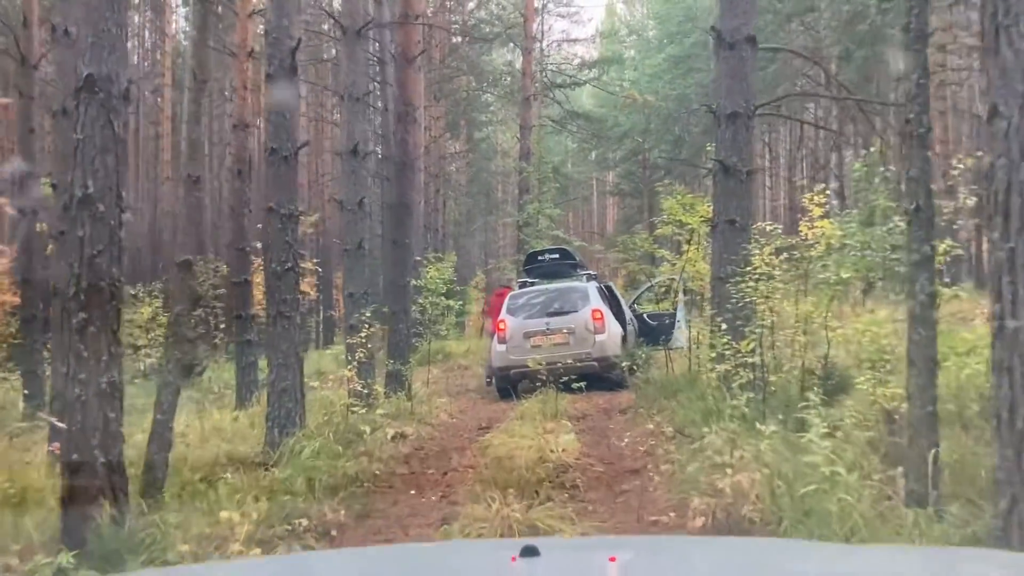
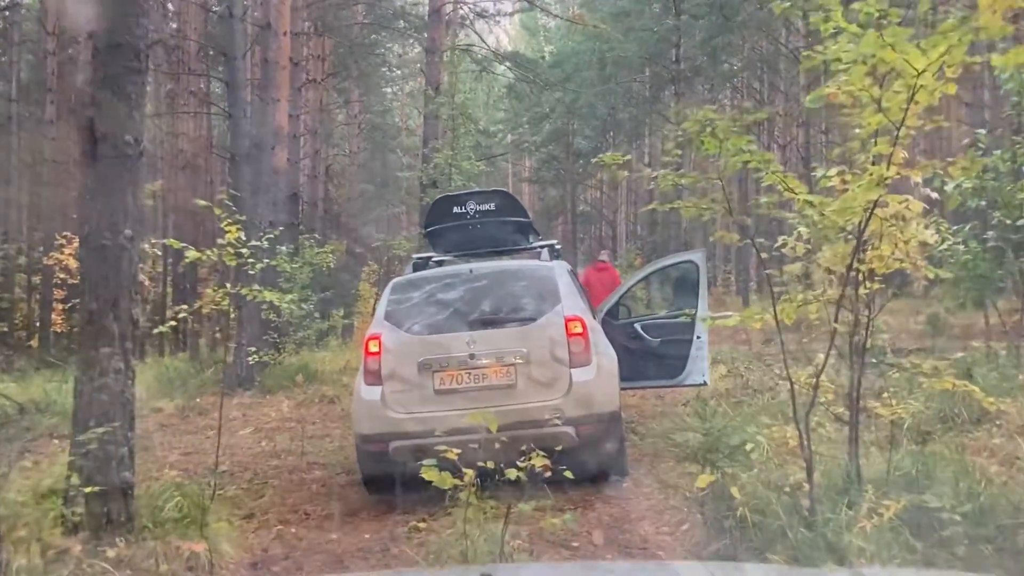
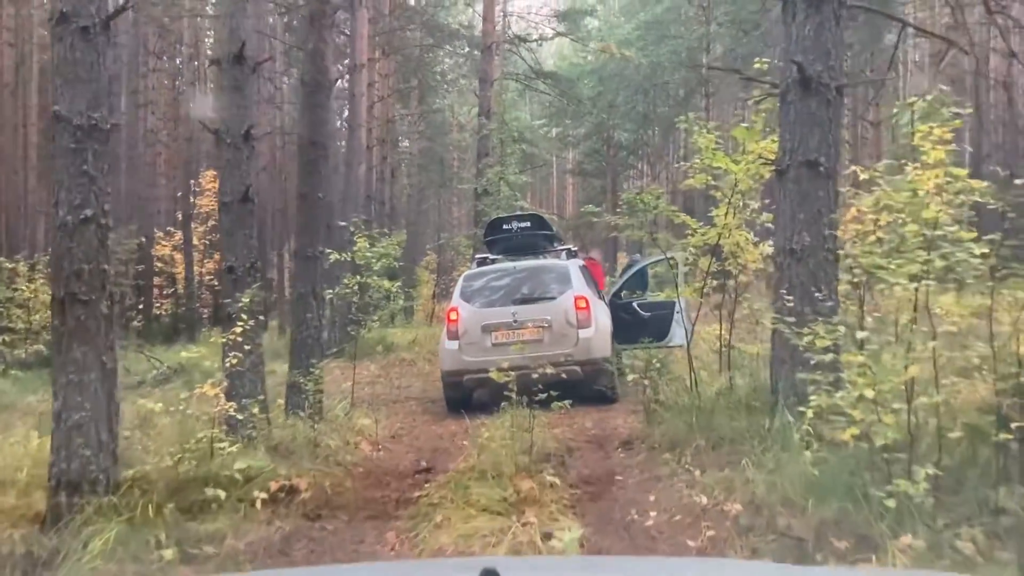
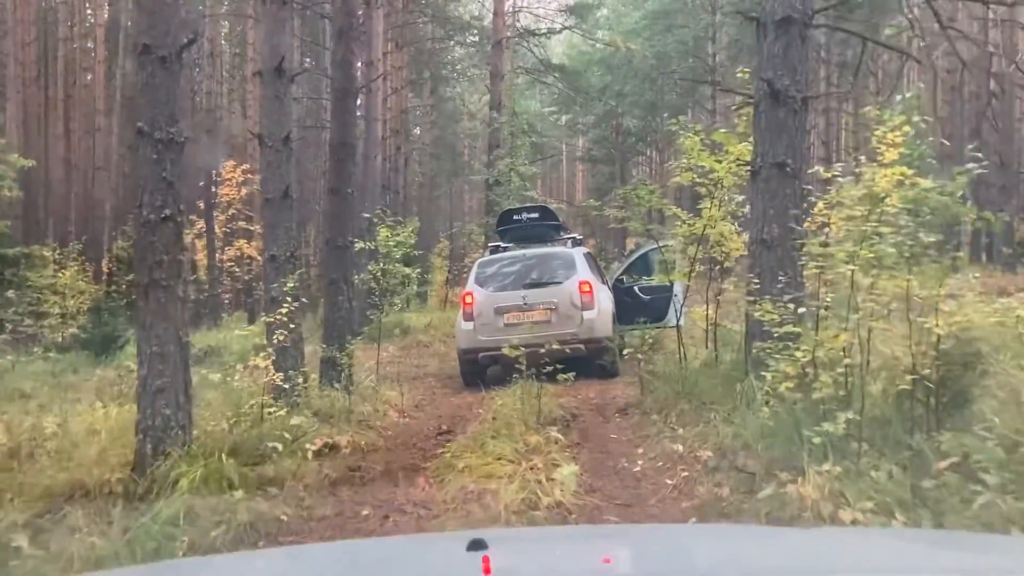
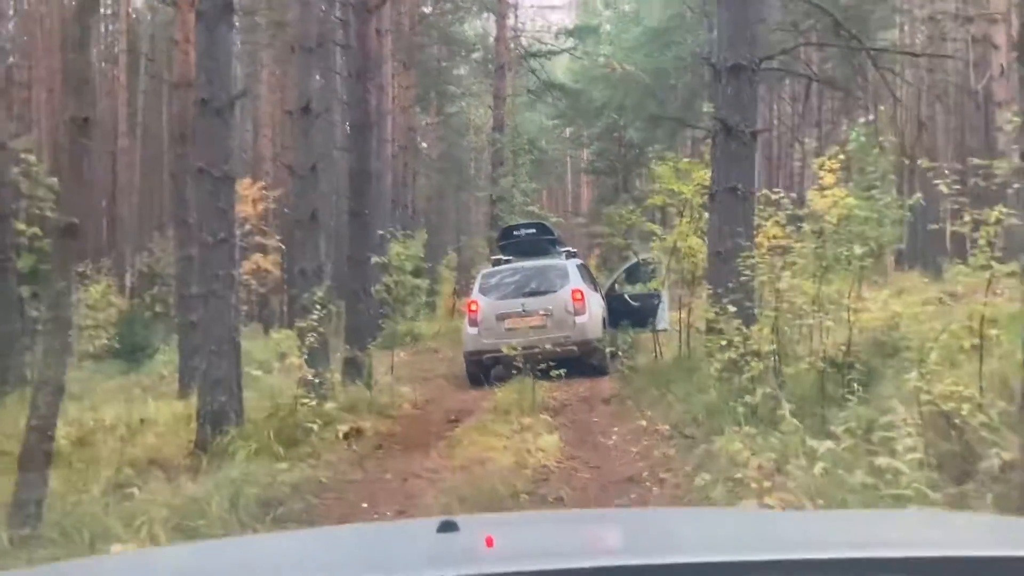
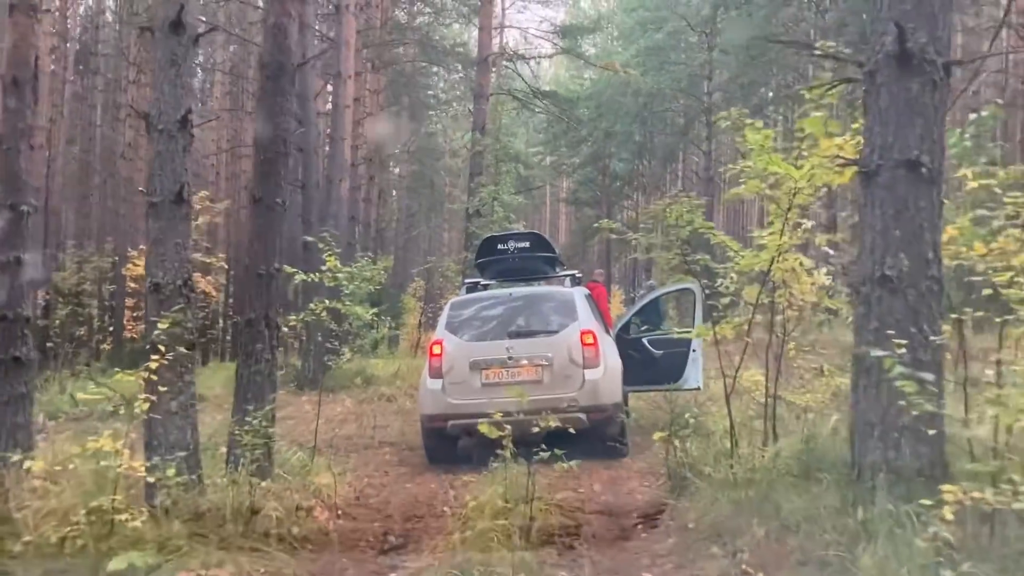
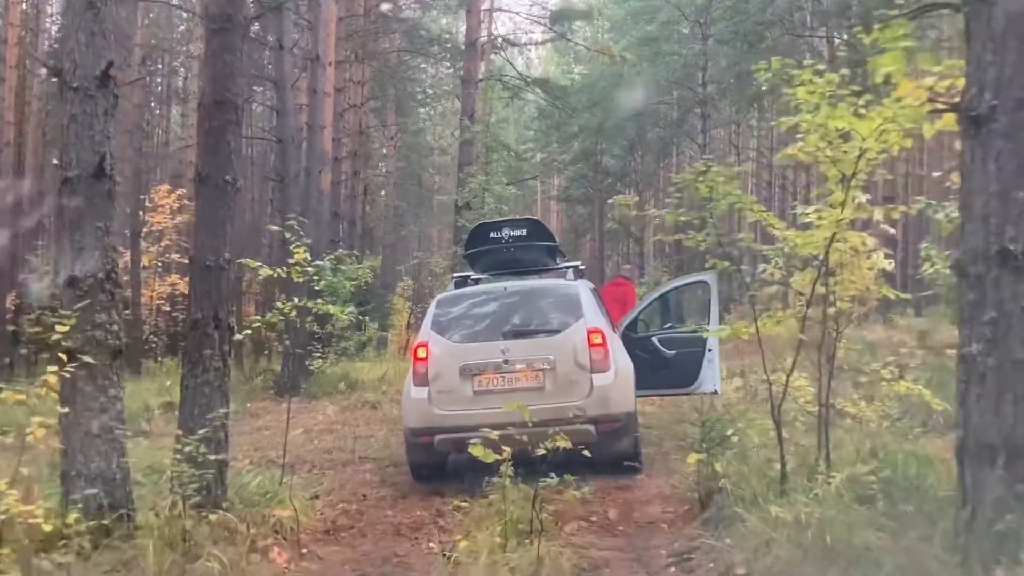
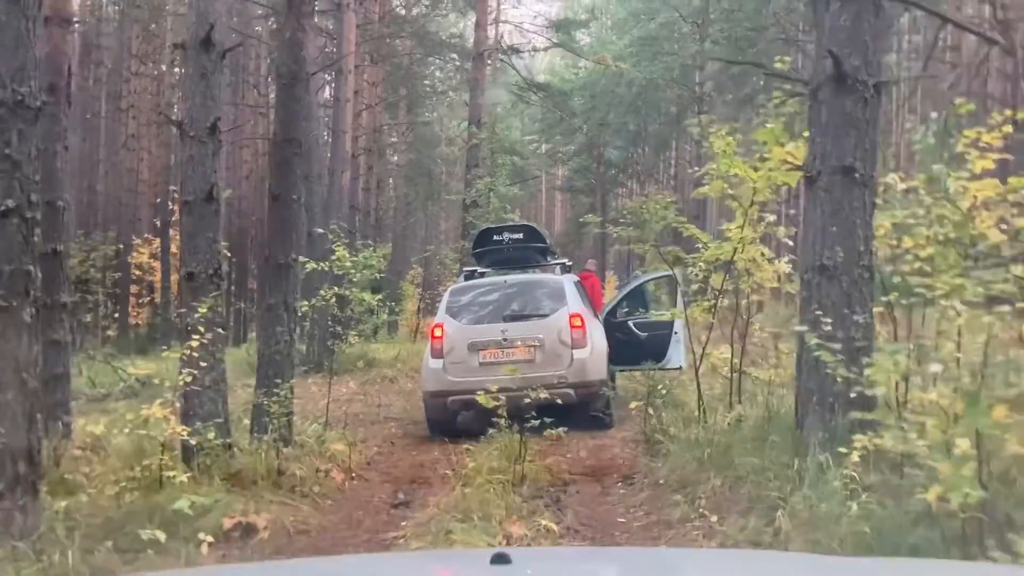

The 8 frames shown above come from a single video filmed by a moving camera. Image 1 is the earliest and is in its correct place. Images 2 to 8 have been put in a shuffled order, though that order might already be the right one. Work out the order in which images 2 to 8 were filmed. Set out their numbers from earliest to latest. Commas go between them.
5, 4, 3, 8, 6, 7, 2
